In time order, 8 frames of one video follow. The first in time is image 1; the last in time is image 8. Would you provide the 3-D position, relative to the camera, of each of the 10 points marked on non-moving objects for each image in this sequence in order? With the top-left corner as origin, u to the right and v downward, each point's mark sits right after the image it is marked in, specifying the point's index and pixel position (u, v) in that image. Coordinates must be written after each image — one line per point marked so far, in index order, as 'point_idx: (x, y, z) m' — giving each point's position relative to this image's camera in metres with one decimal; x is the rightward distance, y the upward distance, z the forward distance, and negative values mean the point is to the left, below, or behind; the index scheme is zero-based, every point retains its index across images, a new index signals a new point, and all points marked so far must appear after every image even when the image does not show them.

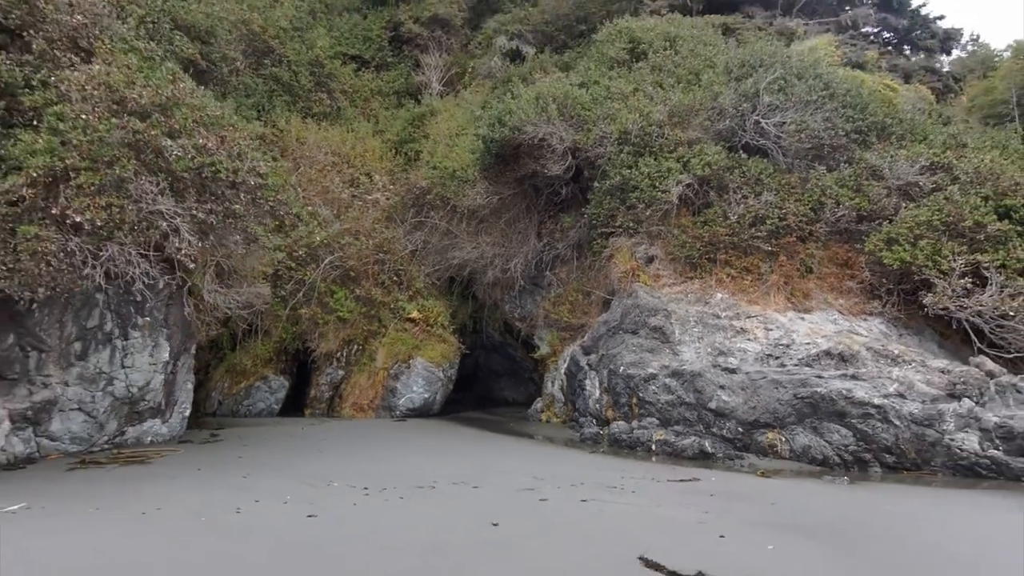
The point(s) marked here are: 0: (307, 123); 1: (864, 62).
0: (-4.4, +3.5, +12.7) m
1: (+7.3, +4.7, +12.1) m
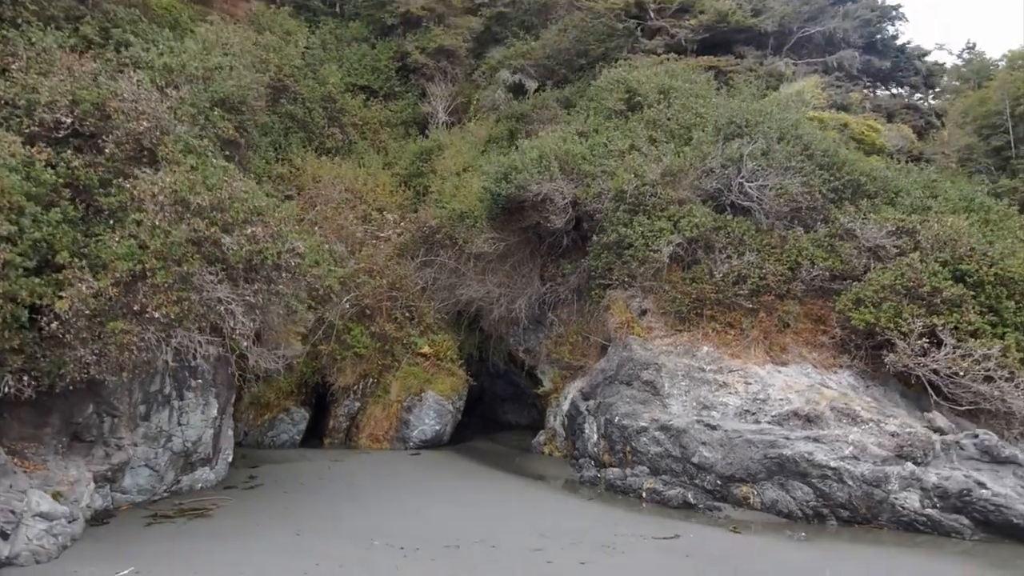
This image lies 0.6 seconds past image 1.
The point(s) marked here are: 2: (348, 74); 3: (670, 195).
0: (-4.3, +2.9, +13.4) m
1: (+7.4, +4.0, +12.8) m
2: (-4.9, +6.4, +17.5) m
3: (+2.2, +1.3, +8.0) m
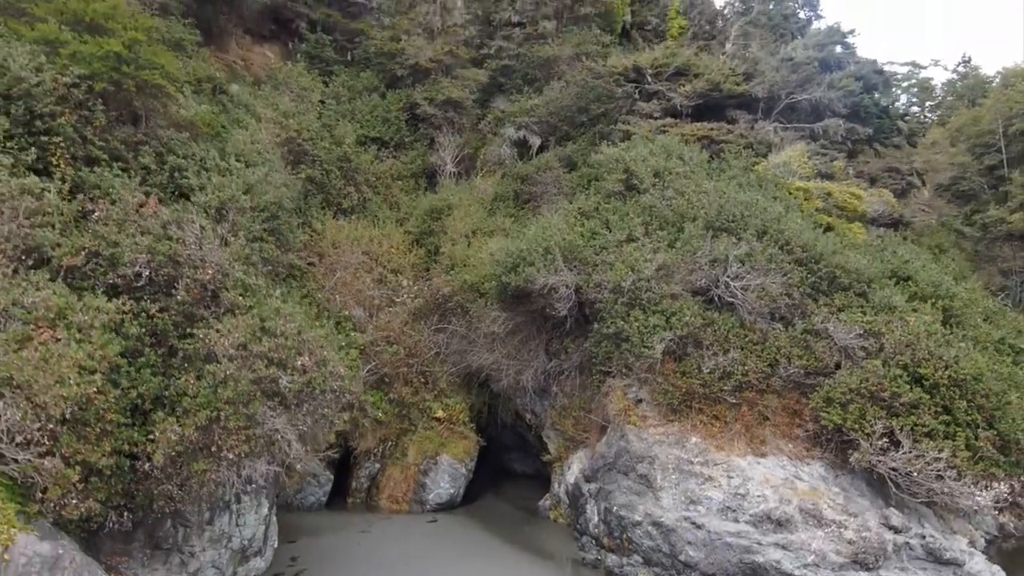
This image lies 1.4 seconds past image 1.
0: (-4.2, +1.6, +14.3) m
1: (+7.5, +2.7, +13.7) m
2: (-4.8, +5.1, +18.3) m
3: (+2.3, 0.0, +8.9) m
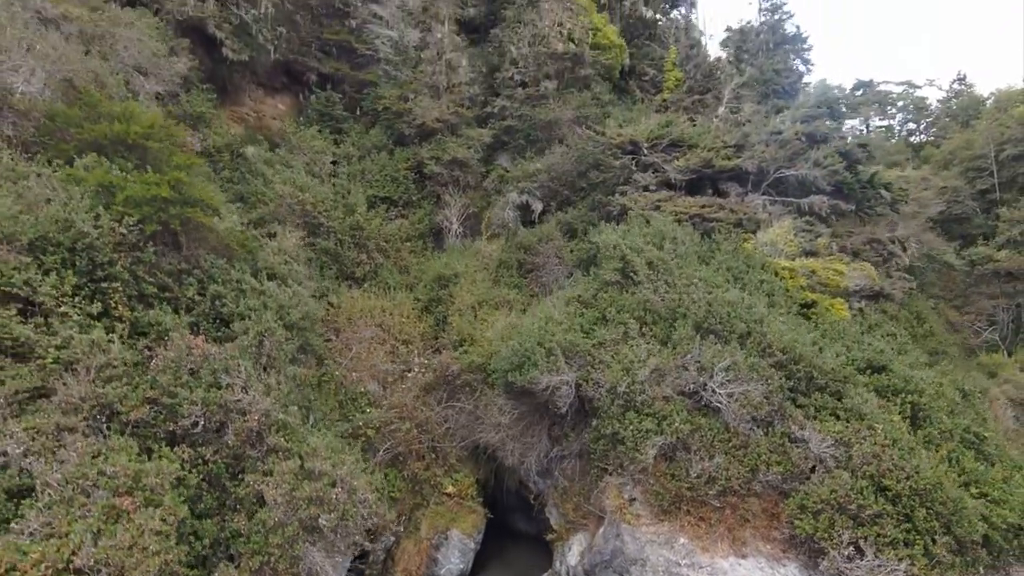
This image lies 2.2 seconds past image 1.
0: (-4.1, -0.2, +15.2) m
1: (+7.6, +1.0, +14.6) m
2: (-4.7, +3.3, +19.2) m
3: (+2.4, -1.8, +9.8) m
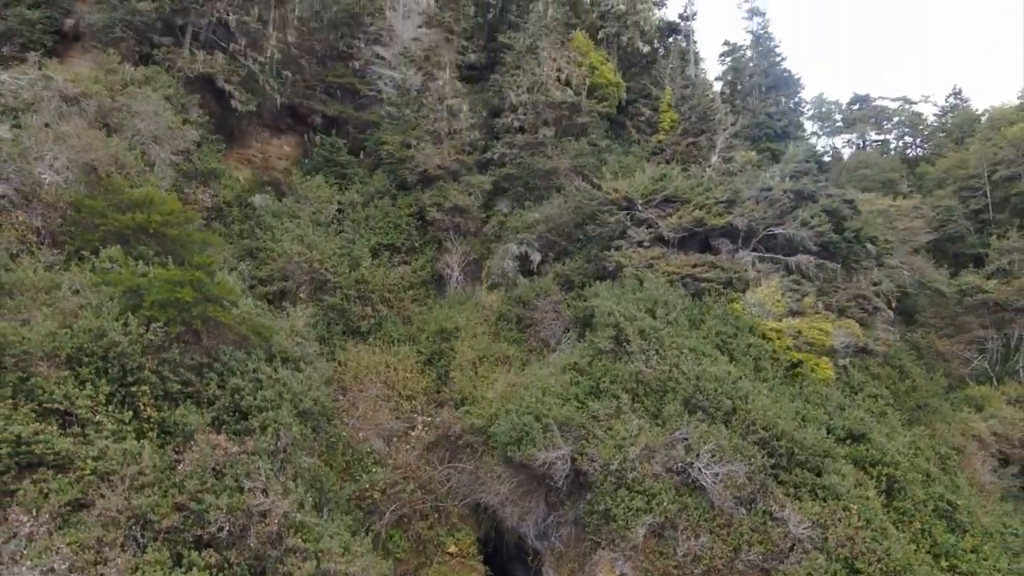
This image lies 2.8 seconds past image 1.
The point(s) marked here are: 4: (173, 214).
0: (-4.1, -1.7, +15.8) m
1: (+7.6, -0.5, +15.3) m
2: (-4.7, +1.8, +19.9) m
3: (+2.4, -3.3, +10.5) m
4: (-6.6, +1.4, +11.5) m
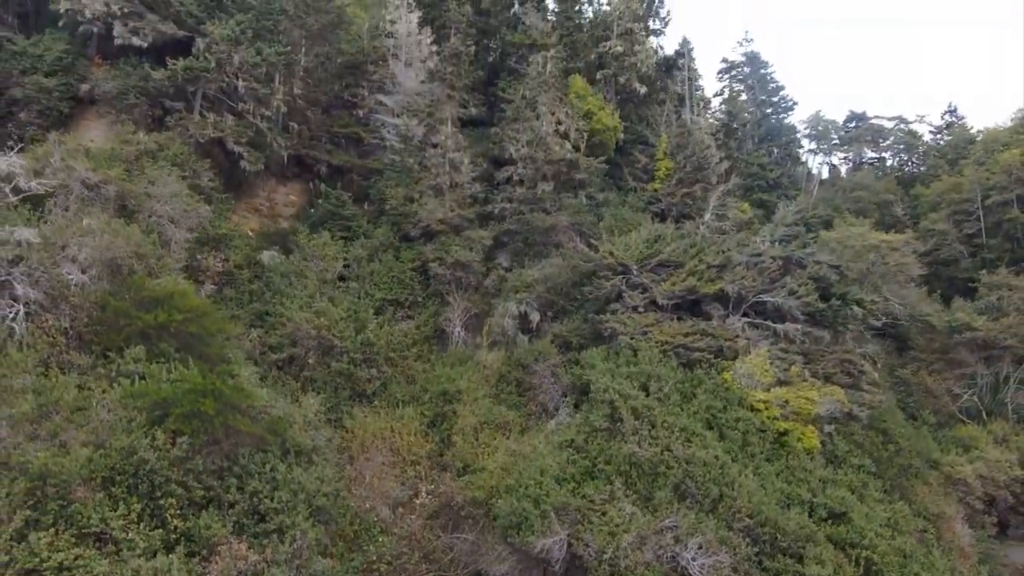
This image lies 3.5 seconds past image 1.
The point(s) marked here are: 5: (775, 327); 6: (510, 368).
0: (-4.1, -3.6, +16.5) m
1: (+7.6, -2.4, +15.9) m
2: (-4.7, -0.1, +20.6) m
3: (+2.4, -5.2, +11.1) m
4: (-6.6, -0.5, +12.1) m
5: (+7.5, -1.1, +16.9) m
6: (-0.1, -2.4, +17.8) m
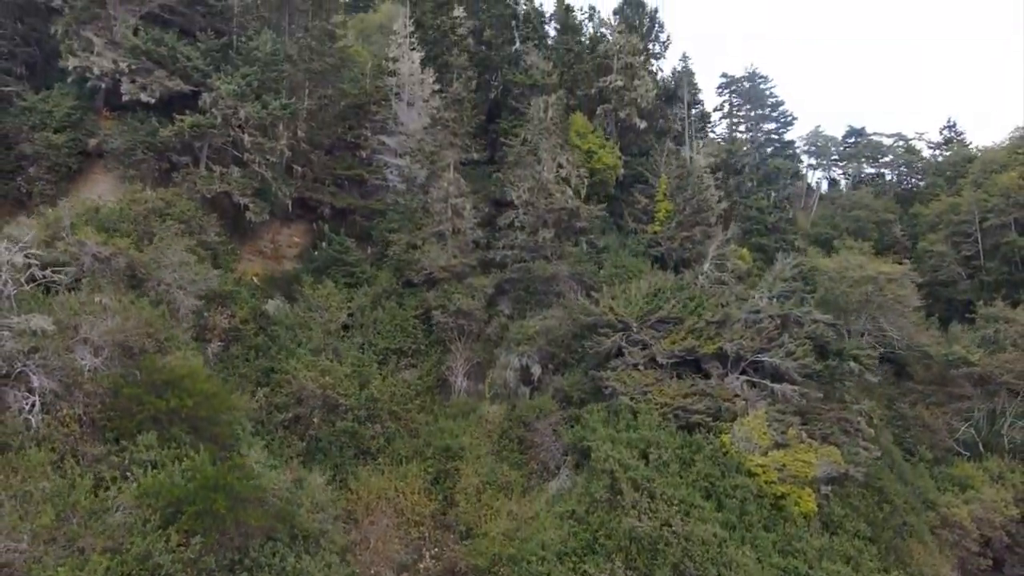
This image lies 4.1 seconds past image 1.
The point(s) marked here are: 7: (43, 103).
0: (-4.1, -5.3, +16.8) m
1: (+7.6, -4.2, +16.2) m
2: (-4.6, -1.8, +20.9) m
3: (+2.4, -6.9, +11.4) m
4: (-6.6, -2.2, +12.4) m
5: (+7.6, -2.9, +17.2) m
6: (0.0, -4.2, +18.1) m
7: (-15.8, +6.2, +19.8) m
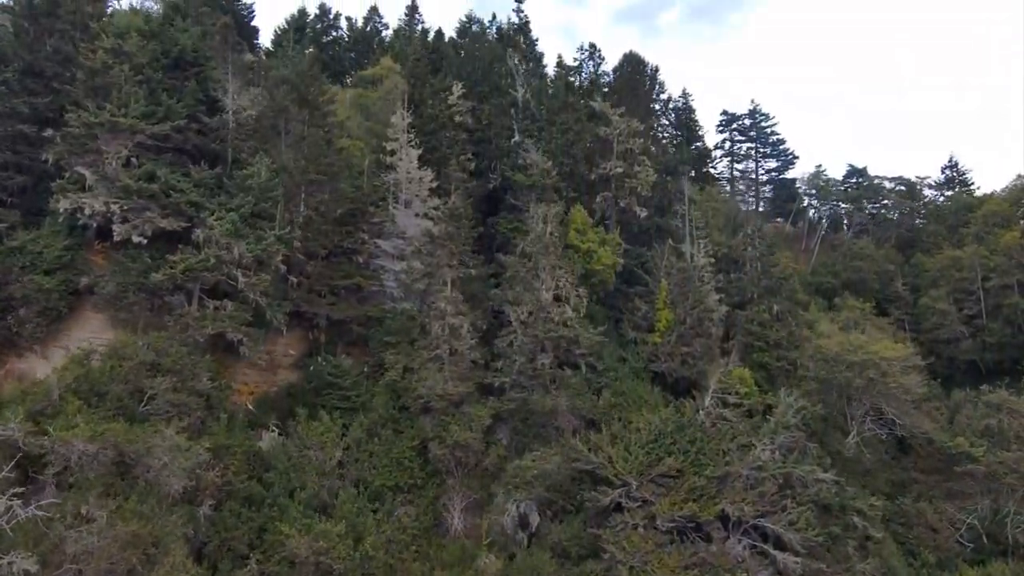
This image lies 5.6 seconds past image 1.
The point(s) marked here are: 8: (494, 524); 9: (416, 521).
0: (-4.2, -10.0, +16.5) m
1: (+7.5, -8.9, +15.9) m
2: (-4.7, -6.6, +20.5) m
3: (+2.3, -11.7, +11.1) m
4: (-6.7, -7.0, +12.1) m
5: (+7.5, -7.6, +16.8) m
6: (-0.1, -8.9, +17.7) m
7: (-15.9, +1.5, +19.4) m
8: (-0.6, -7.7, +19.3) m
9: (-3.3, -7.9, +20.0) m
